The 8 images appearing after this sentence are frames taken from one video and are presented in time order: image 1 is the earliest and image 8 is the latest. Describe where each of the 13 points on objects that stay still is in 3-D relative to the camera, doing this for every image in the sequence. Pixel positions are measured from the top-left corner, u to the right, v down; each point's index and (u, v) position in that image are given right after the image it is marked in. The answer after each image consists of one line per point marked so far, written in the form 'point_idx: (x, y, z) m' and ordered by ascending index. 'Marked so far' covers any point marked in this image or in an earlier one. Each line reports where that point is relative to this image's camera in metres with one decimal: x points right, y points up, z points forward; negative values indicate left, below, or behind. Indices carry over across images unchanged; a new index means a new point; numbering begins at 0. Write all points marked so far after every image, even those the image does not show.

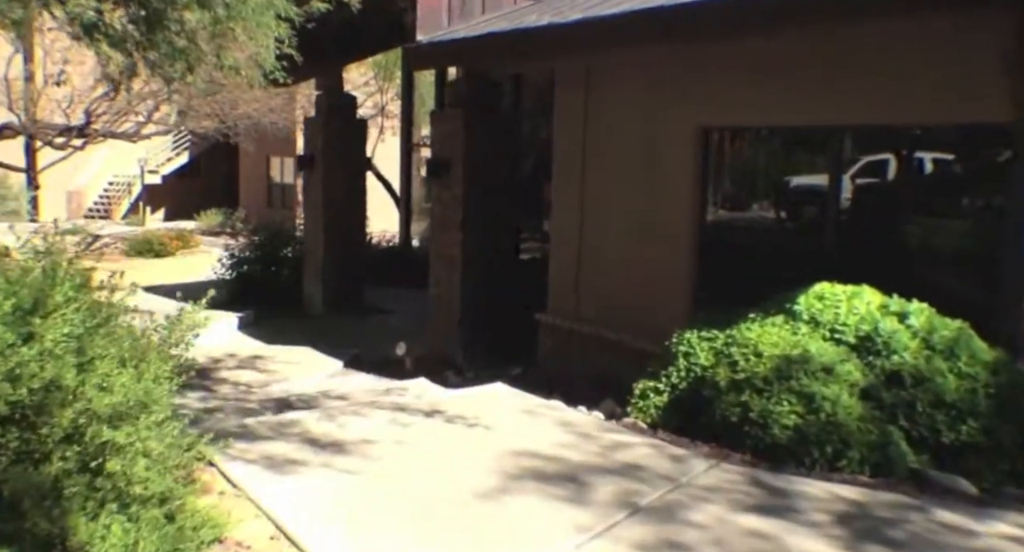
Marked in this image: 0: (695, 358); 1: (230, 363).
0: (+1.0, -0.5, +4.3) m
1: (-2.5, -0.8, +6.9) m
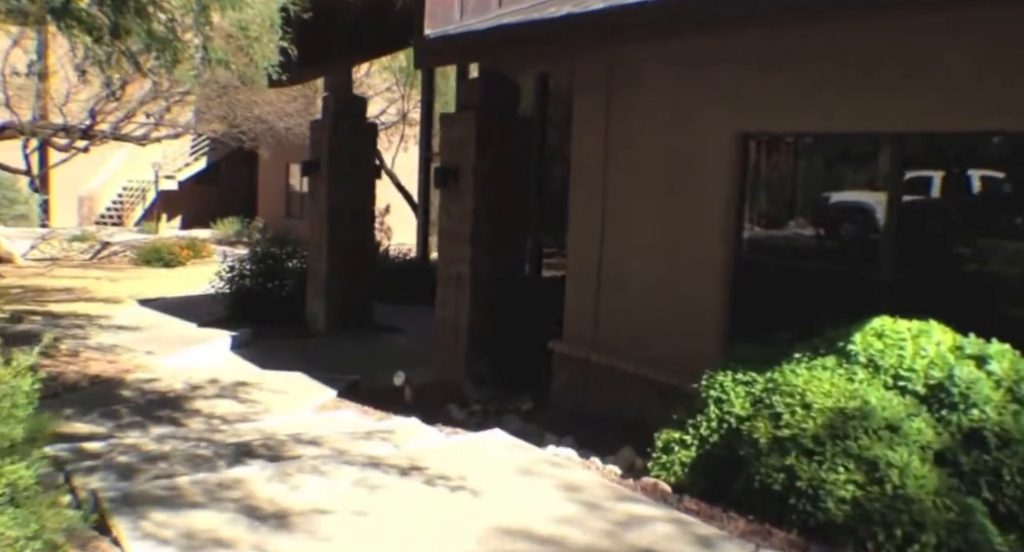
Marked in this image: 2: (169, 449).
0: (+1.0, -0.6, +3.6) m
1: (-2.5, -0.9, +6.3) m
2: (-1.9, -1.0, +4.3) m
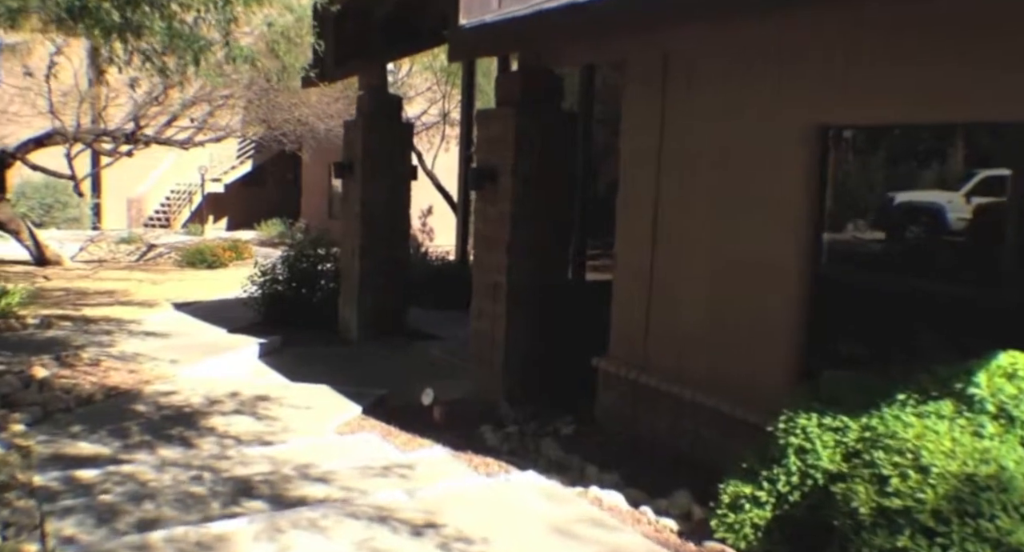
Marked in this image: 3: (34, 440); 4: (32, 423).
0: (+1.1, -0.7, +2.9) m
1: (-2.1, -1.0, +5.9) m
2: (-1.7, -1.0, +3.8) m
3: (-2.9, -1.0, +4.6) m
4: (-3.0, -0.9, +4.9) m
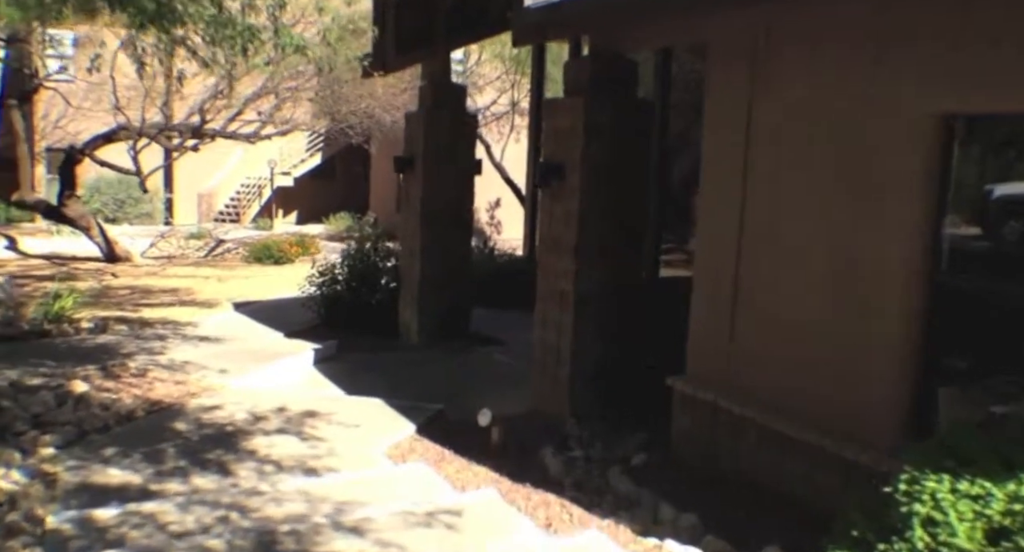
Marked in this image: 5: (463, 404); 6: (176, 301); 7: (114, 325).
0: (+1.3, -0.8, +2.3) m
1: (-1.7, -1.0, +5.5) m
2: (-1.5, -1.1, +3.5) m
3: (-2.5, -1.1, +4.4) m
4: (-2.7, -1.0, +4.6) m
5: (-0.4, -1.1, +6.5) m
6: (-4.8, -0.4, +11.0) m
7: (-4.3, -0.5, +8.4) m
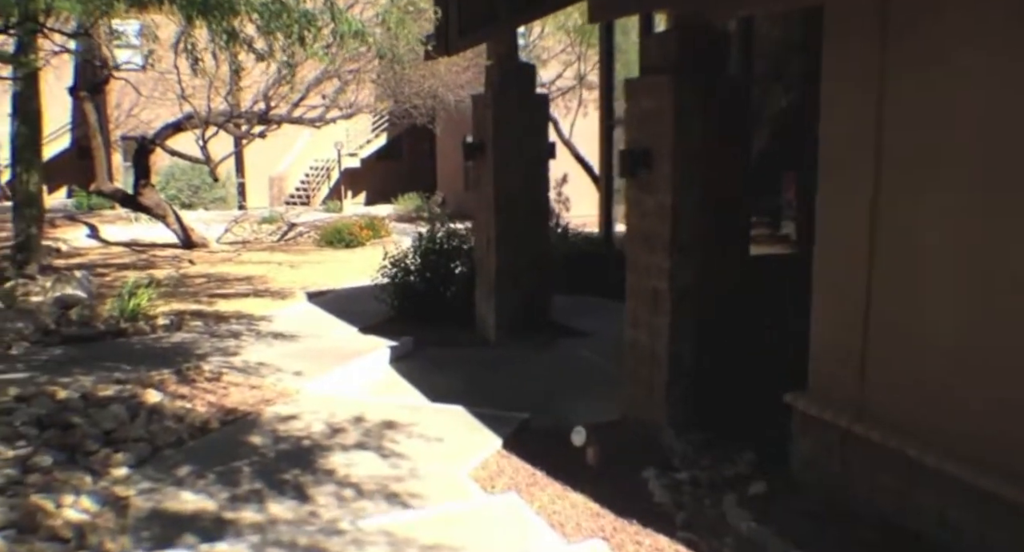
0: (+1.7, -0.9, +1.7) m
1: (-1.1, -1.1, +5.2) m
2: (-1.0, -1.2, +3.1) m
3: (-2.0, -1.1, +4.1) m
4: (-2.1, -1.1, +4.4) m
5: (+0.3, -1.0, +6.0) m
6: (-3.7, -0.2, +10.9) m
7: (-3.5, -0.5, +8.3) m
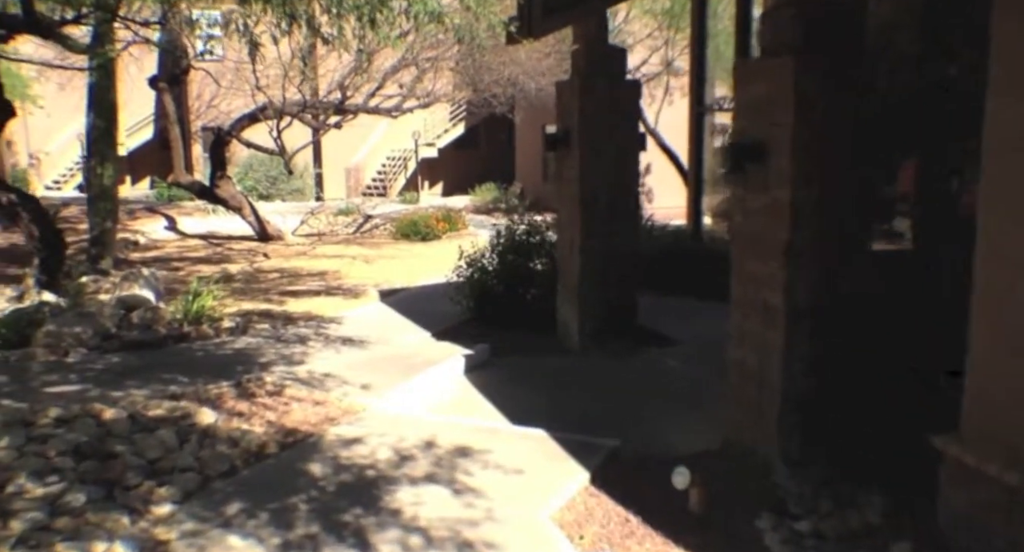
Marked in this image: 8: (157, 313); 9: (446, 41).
0: (+1.8, -1.0, +0.9) m
1: (-0.5, -1.1, +4.6) m
2: (-0.7, -1.3, +2.5) m
3: (-1.6, -1.2, +3.6) m
4: (-1.7, -1.1, +3.9) m
5: (+0.9, -1.1, +5.3) m
6: (-2.6, -0.2, +10.5) m
7: (-2.6, -0.5, +7.9) m
8: (-3.3, -0.3, +7.3) m
9: (-1.2, +4.2, +14.0) m
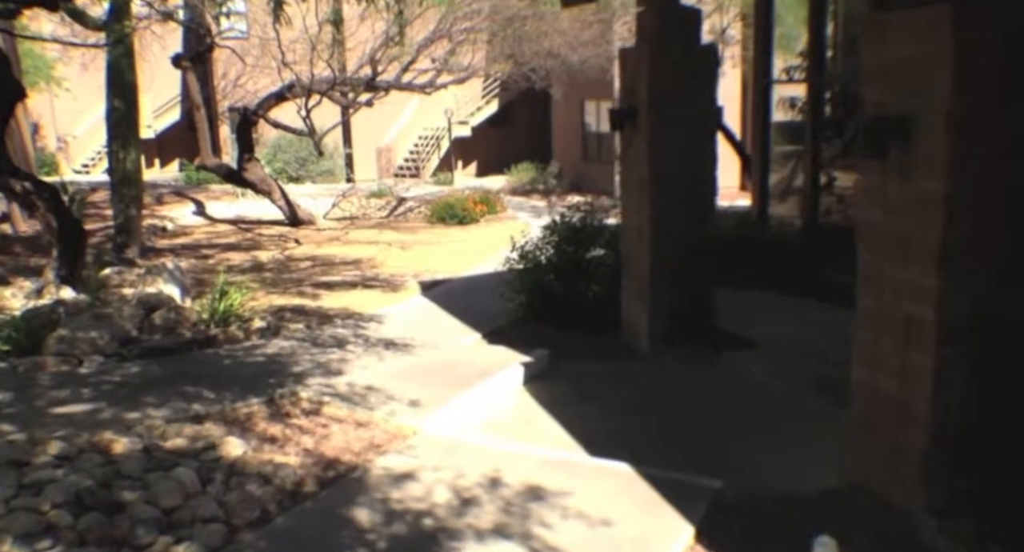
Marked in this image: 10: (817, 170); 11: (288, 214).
0: (+2.1, -1.2, +0.1) m
1: (-0.1, -1.2, +3.9) m
2: (-0.3, -1.4, +1.8) m
3: (-1.2, -1.3, +2.9) m
4: (-1.3, -1.2, +3.2) m
5: (+1.3, -1.1, +4.5) m
6: (-1.9, 0.0, +9.8) m
7: (-2.1, -0.4, +7.2) m
8: (-2.8, -0.3, +6.6) m
9: (-0.5, +4.5, +13.1) m
10: (+3.8, +1.3, +9.7) m
11: (-4.4, +1.2, +15.1) m
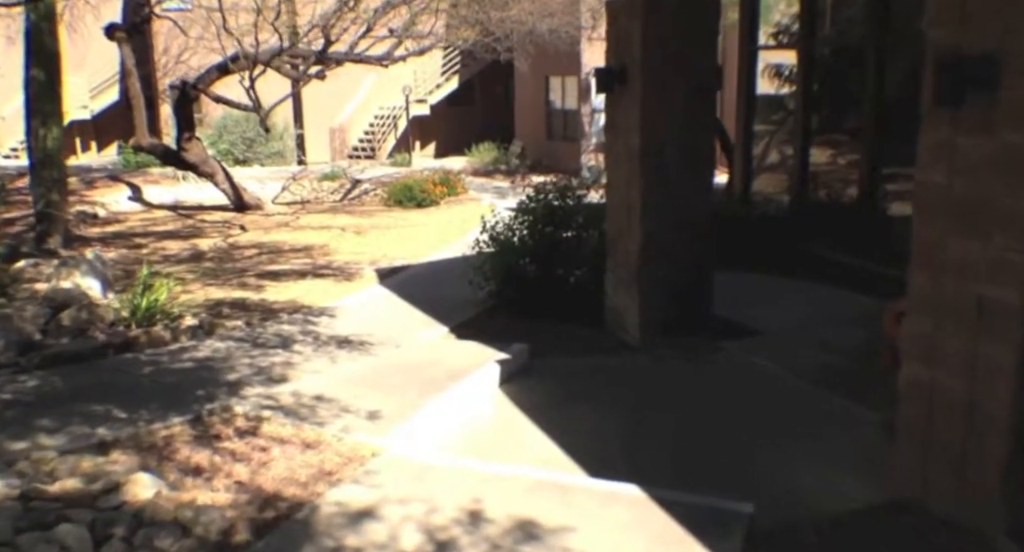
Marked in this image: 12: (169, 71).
0: (+2.3, -1.2, -0.6) m
1: (-0.2, -1.1, +3.0) m
2: (-0.3, -1.4, +1.0) m
3: (-1.2, -1.3, +2.1) m
4: (-1.3, -1.2, +2.3) m
5: (+1.2, -1.0, +3.8) m
6: (-2.3, +0.1, +8.9) m
7: (-2.3, -0.3, +6.3) m
8: (-3.0, -0.3, +5.6) m
9: (-1.1, +4.7, +12.2) m
10: (+3.4, +1.5, +9.0) m
11: (-5.1, +1.4, +14.0) m
12: (-8.4, +5.0, +19.1) m
